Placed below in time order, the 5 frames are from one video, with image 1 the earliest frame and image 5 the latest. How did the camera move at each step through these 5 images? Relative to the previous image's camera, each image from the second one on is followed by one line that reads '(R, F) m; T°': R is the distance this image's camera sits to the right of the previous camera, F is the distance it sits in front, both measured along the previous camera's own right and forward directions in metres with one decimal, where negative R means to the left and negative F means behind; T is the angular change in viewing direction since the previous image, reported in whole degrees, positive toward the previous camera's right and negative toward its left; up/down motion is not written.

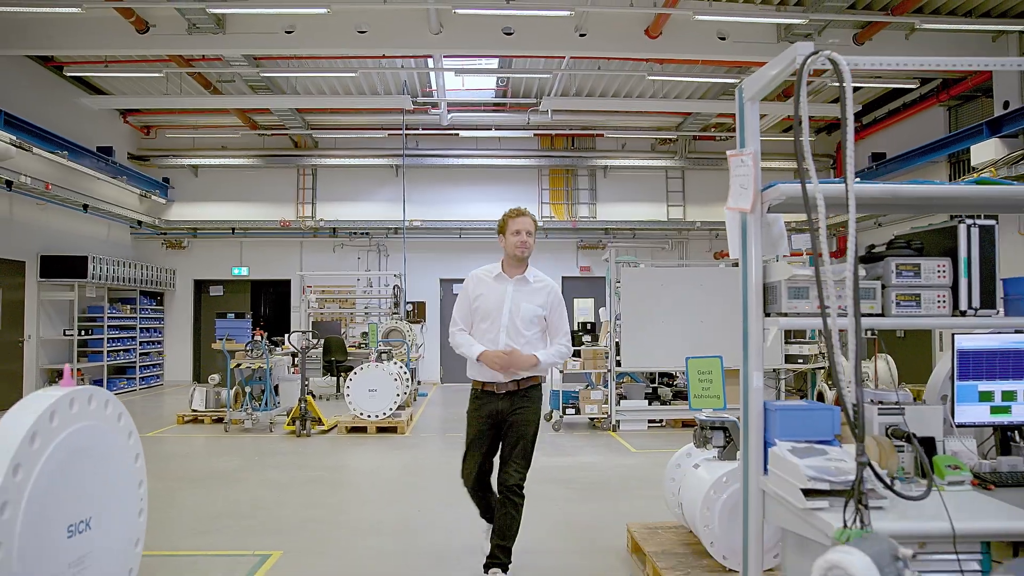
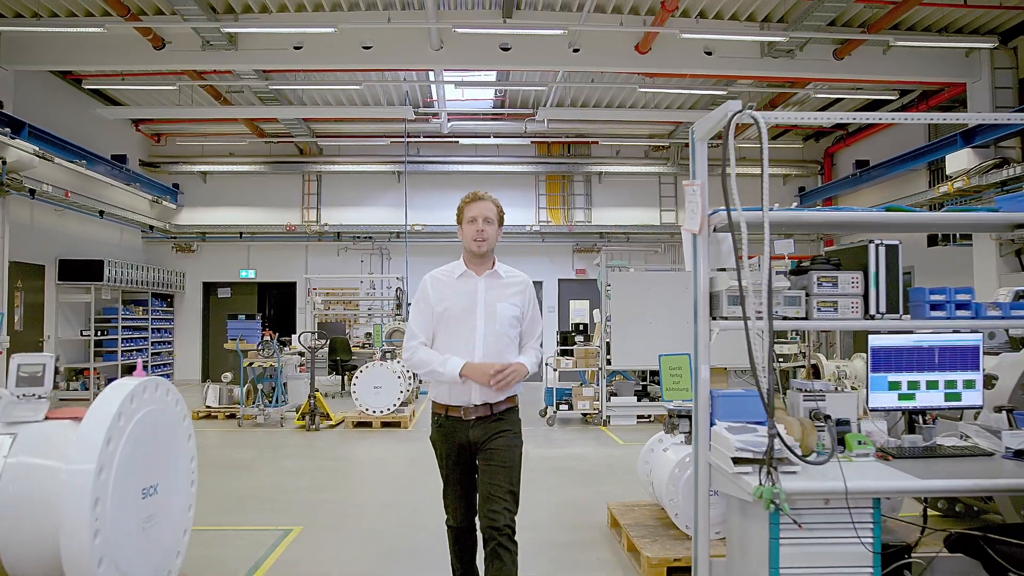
(0.0, -0.4) m; 0°
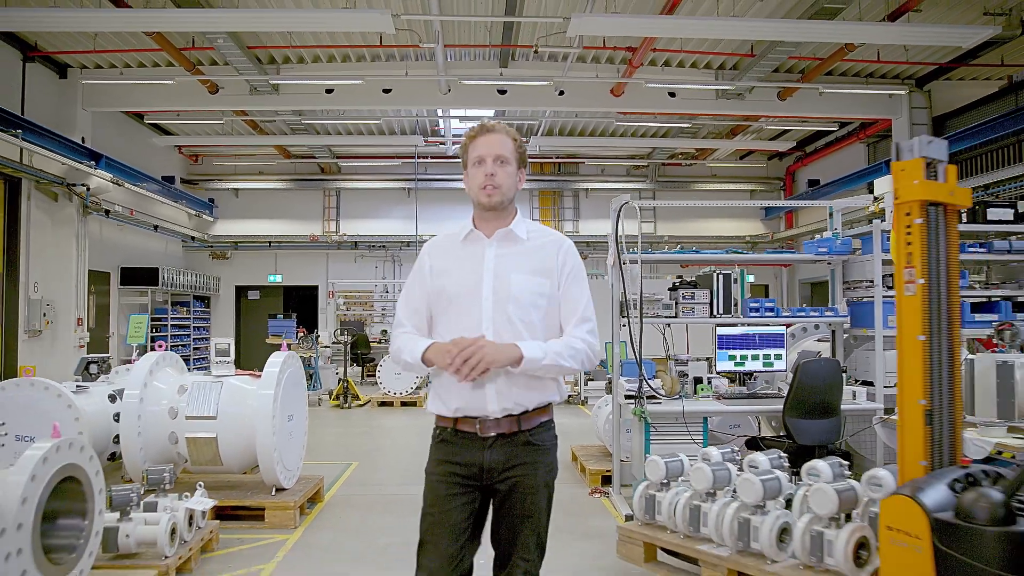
(+0.1, -1.4) m; 0°
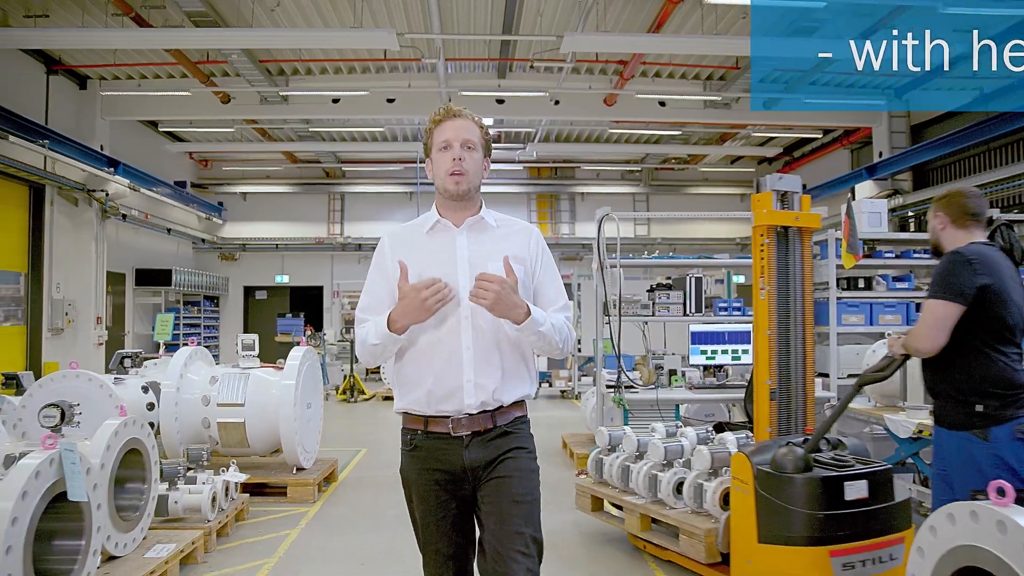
(0.0, -0.4) m; 0°
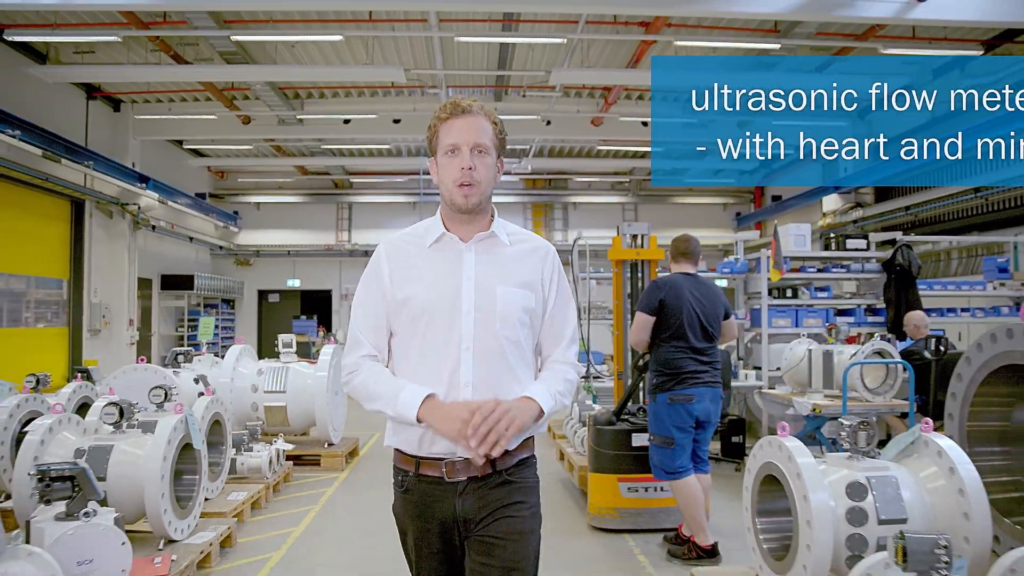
(+0.1, -0.9) m; 0°
